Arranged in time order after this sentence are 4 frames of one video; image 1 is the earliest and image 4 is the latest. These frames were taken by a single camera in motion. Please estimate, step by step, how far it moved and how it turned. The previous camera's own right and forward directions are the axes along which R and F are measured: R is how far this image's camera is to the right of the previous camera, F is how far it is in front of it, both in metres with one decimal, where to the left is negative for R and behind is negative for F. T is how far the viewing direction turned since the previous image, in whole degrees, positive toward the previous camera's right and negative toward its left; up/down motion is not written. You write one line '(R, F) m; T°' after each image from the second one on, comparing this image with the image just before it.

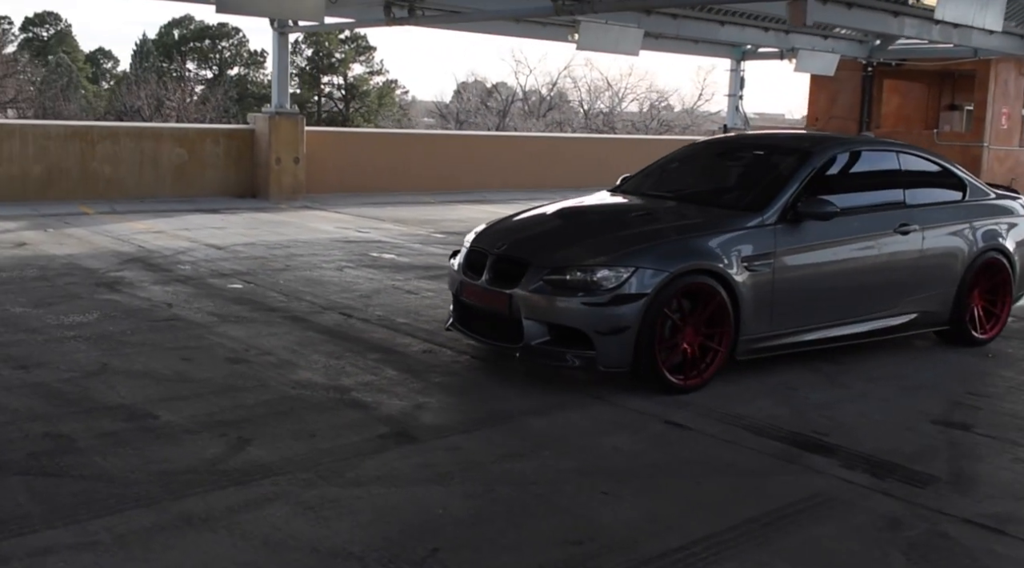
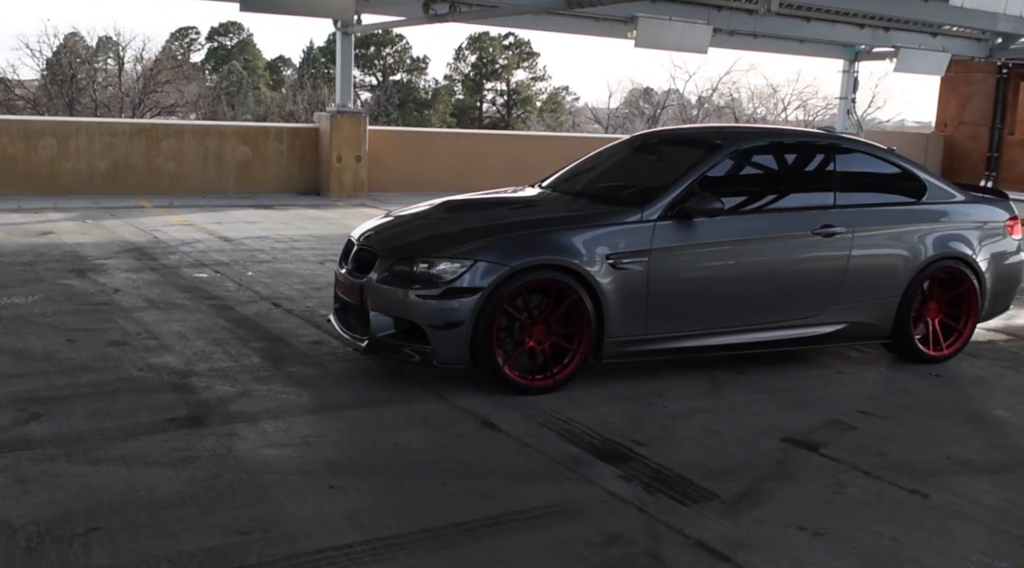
(+1.8, +0.3) m; -9°
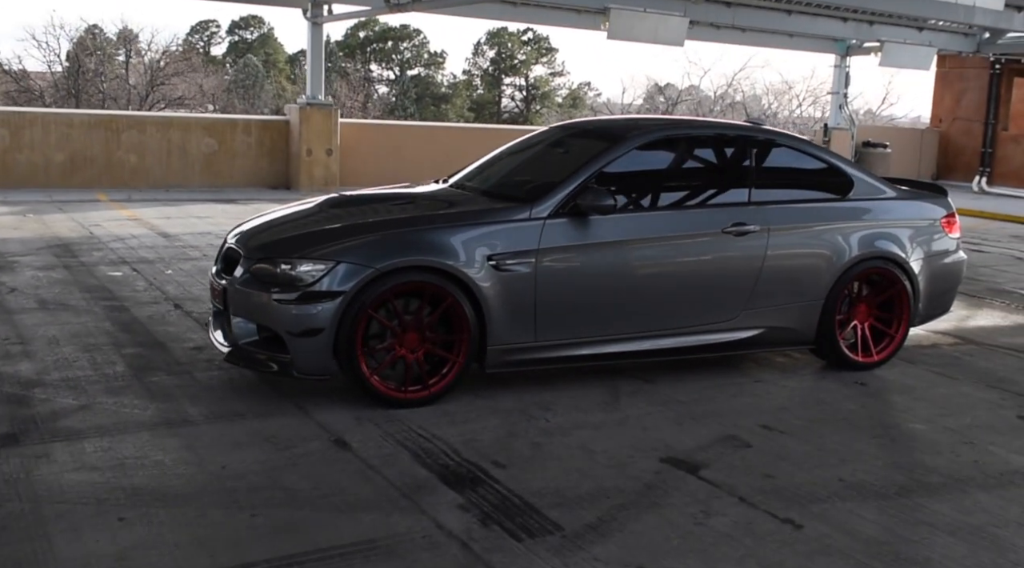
(+0.8, +0.5) m; -1°
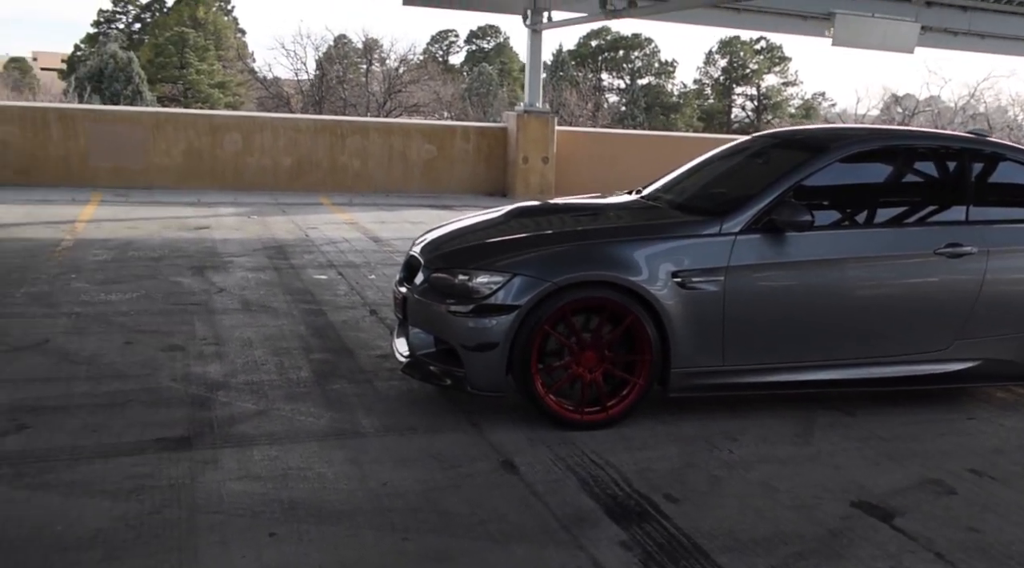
(+0.2, +0.3) m; -12°
